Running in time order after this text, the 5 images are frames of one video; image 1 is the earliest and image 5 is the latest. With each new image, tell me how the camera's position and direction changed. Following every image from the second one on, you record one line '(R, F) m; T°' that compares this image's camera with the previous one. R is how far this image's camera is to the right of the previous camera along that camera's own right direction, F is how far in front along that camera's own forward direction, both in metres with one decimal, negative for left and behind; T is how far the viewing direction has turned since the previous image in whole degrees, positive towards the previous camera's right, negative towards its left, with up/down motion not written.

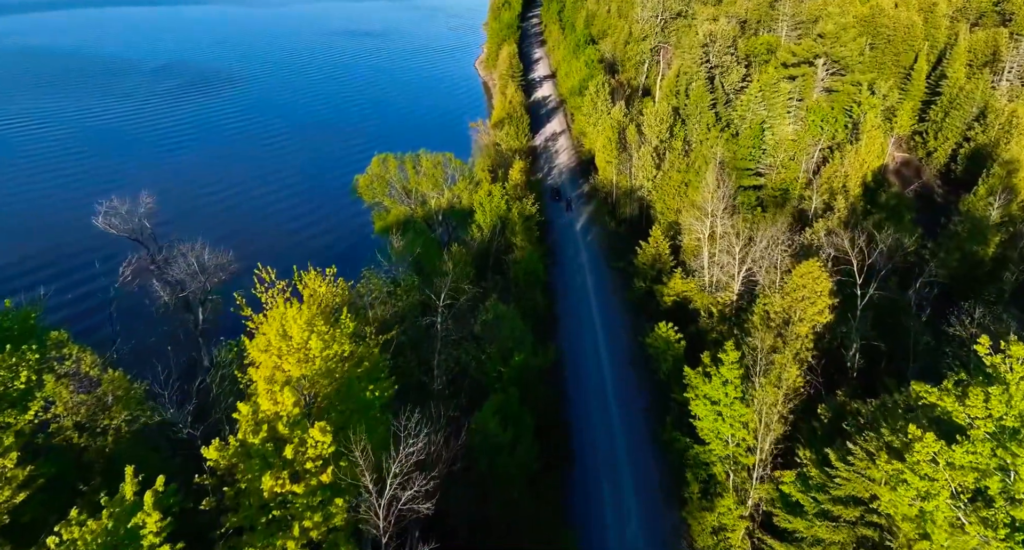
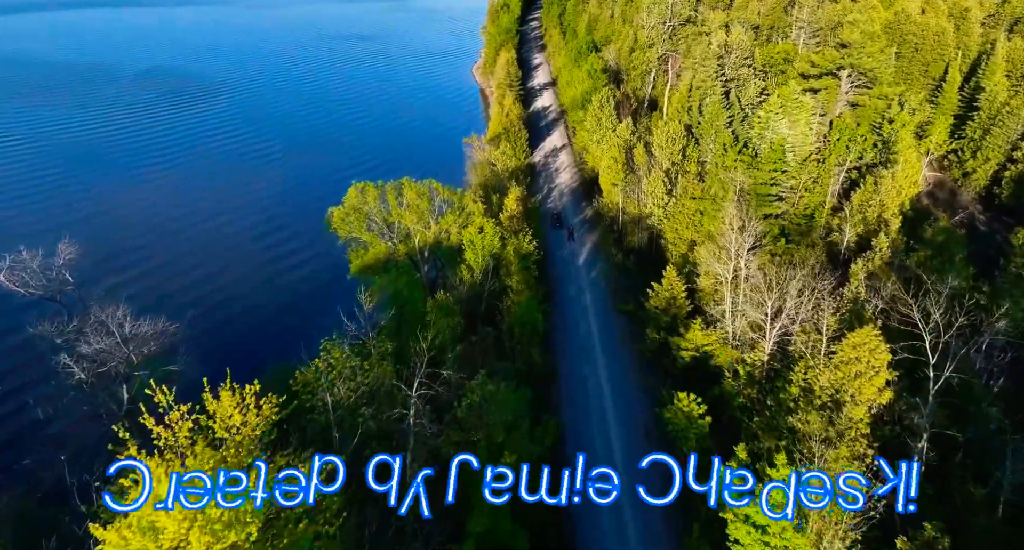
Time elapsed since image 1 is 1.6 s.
(+0.4, +7.1) m; 0°
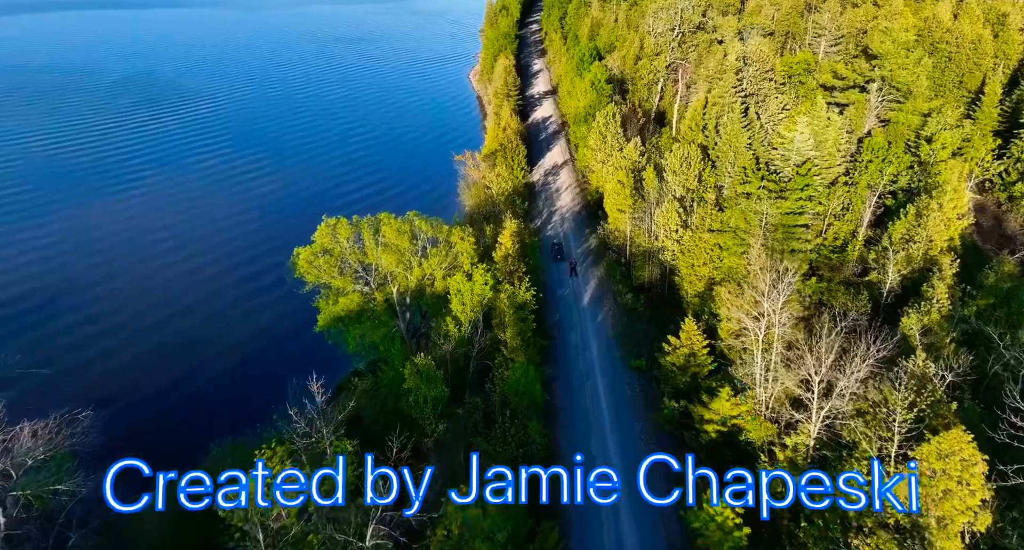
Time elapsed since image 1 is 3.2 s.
(+0.4, +7.2) m; 0°
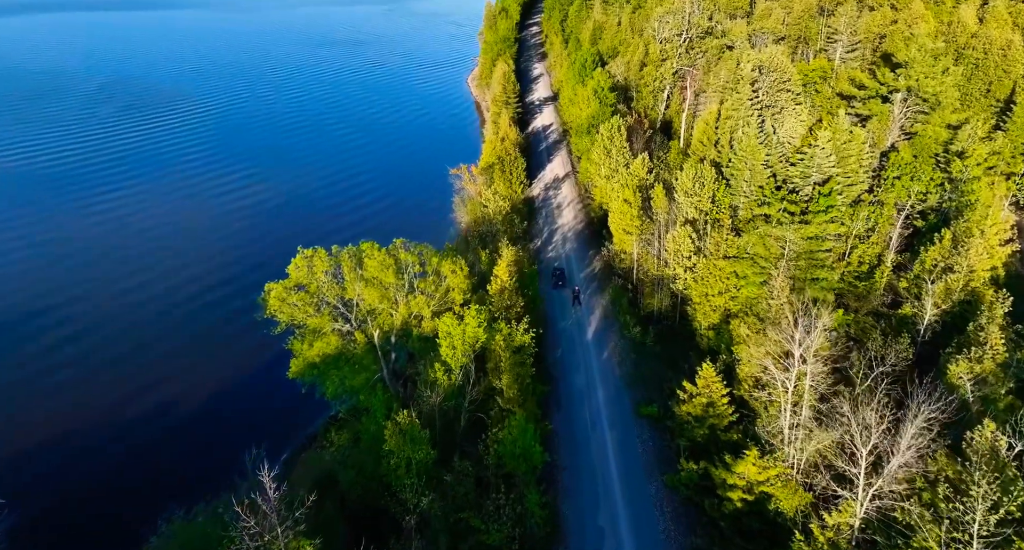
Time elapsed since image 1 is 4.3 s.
(+0.2, +4.9) m; 0°
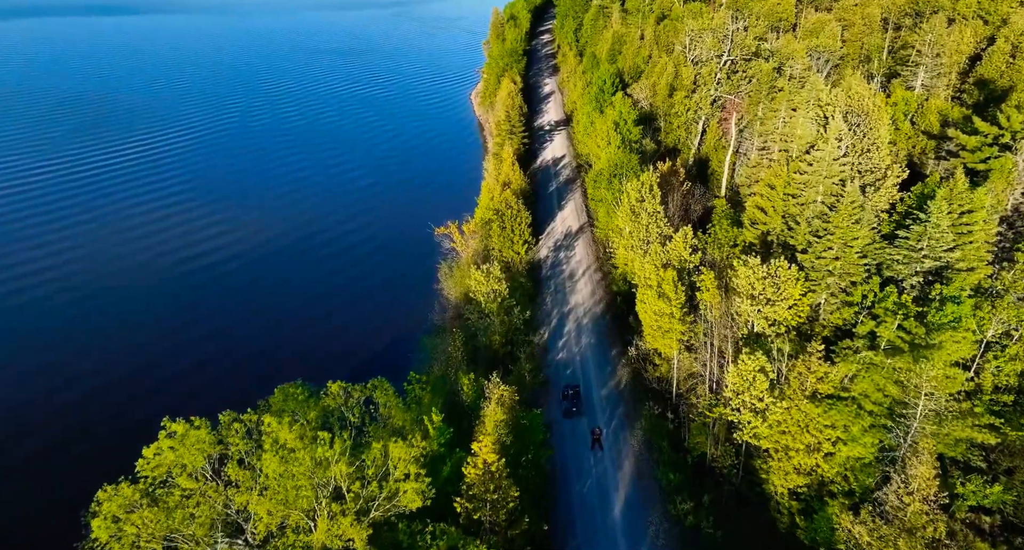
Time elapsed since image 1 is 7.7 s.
(+1.0, +16.0) m; -1°
